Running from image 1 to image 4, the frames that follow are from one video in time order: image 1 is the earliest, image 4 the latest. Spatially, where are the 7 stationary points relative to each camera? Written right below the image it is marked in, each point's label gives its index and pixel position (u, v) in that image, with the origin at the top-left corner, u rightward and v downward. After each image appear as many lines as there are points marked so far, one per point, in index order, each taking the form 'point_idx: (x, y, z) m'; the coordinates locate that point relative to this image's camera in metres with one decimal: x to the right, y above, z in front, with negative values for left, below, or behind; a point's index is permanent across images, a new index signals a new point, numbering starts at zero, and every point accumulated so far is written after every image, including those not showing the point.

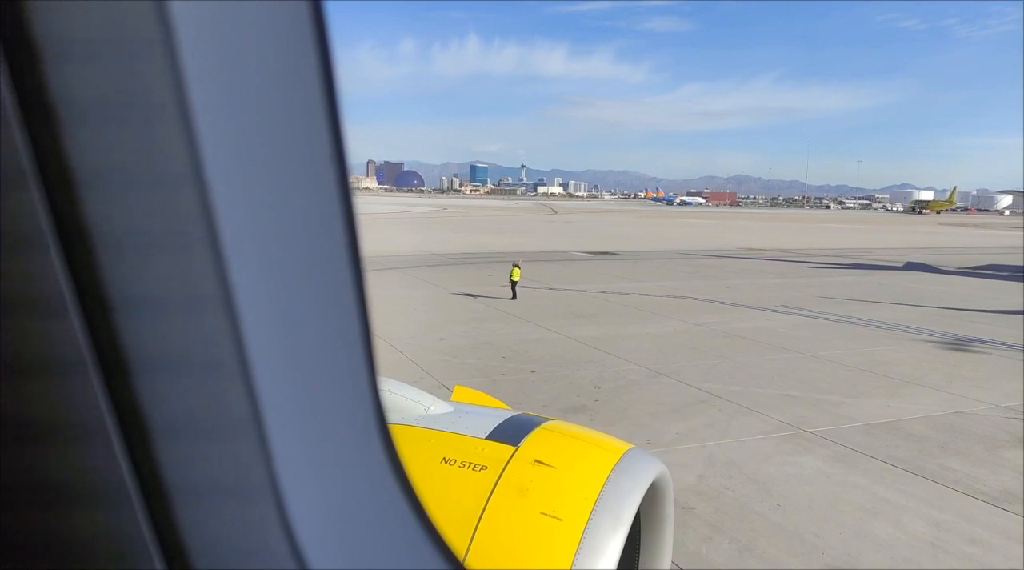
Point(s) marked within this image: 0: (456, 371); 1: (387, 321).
0: (-0.7, -1.0, +8.1) m
1: (-2.2, -0.6, +12.3) m
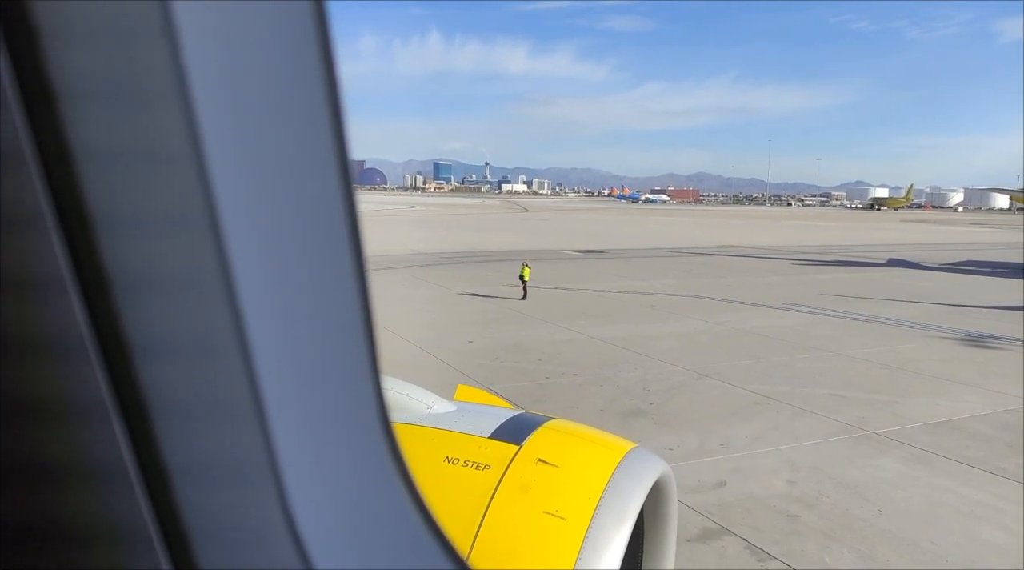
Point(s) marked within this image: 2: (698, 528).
0: (-0.2, -1.0, +8.0) m
1: (-1.9, -0.7, +12.1) m
2: (+1.0, -1.3, +3.9) m
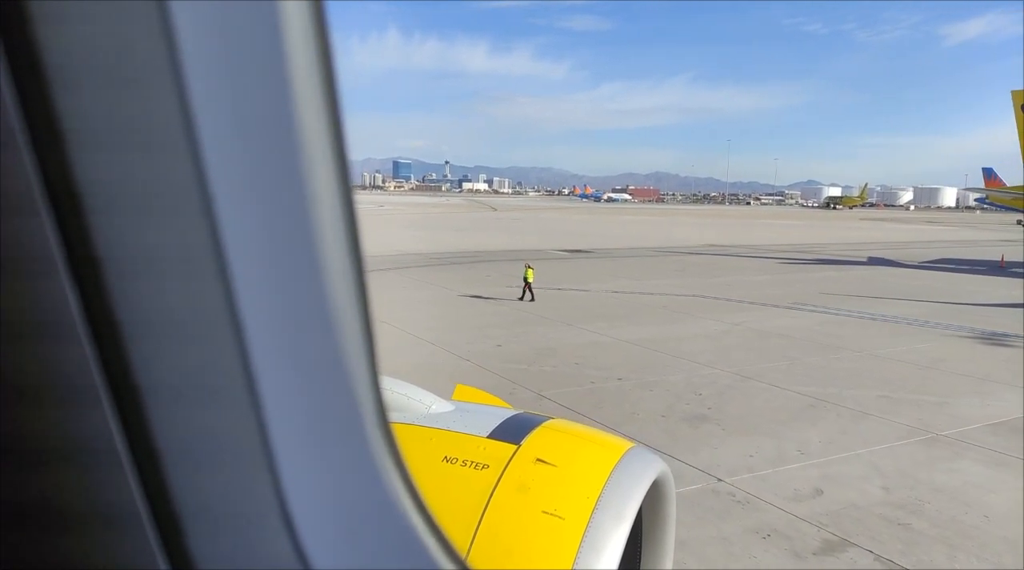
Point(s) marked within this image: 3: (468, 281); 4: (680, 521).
0: (+0.3, -1.0, +7.8) m
1: (-1.6, -0.7, +11.9) m
2: (+1.6, -1.4, +3.8) m
3: (-1.2, +0.1, +19.8) m
4: (+0.9, -1.3, +4.0) m
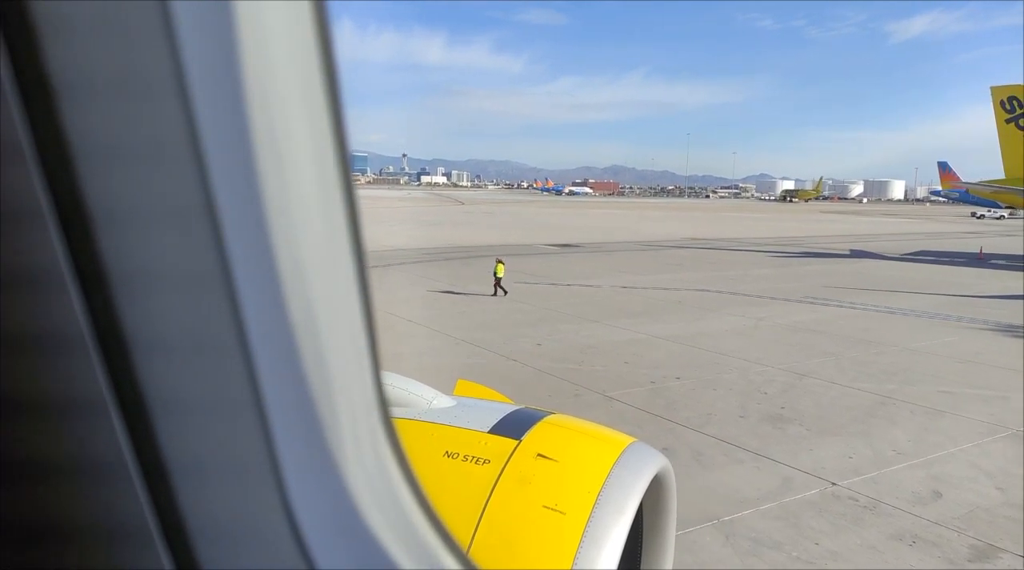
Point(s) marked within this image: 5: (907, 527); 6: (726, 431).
0: (+0.8, -1.0, +7.6) m
1: (-1.1, -0.6, +11.7) m
2: (+2.4, -1.4, +3.8) m
3: (-1.1, +0.2, +19.5) m
4: (+1.7, -1.3, +3.9) m
5: (+2.2, -1.3, +4.0) m
6: (+1.7, -1.2, +5.7) m
